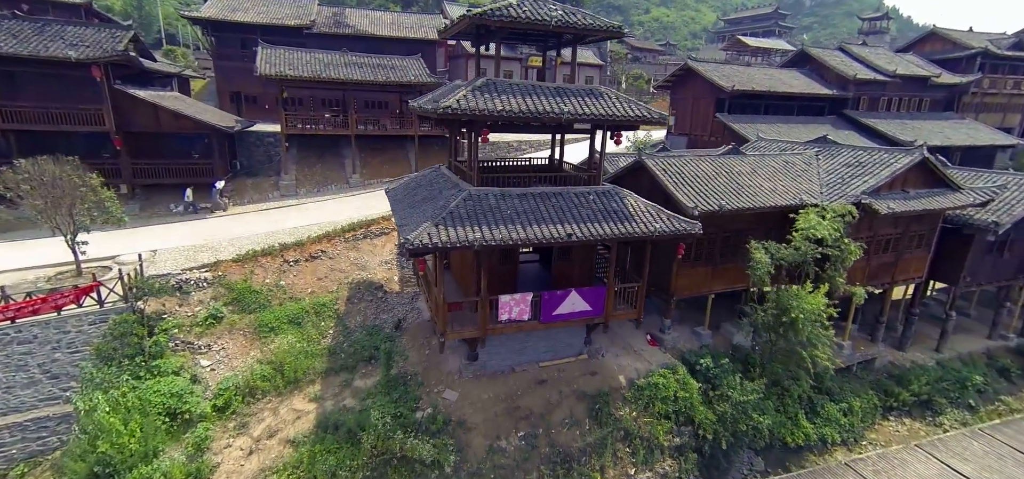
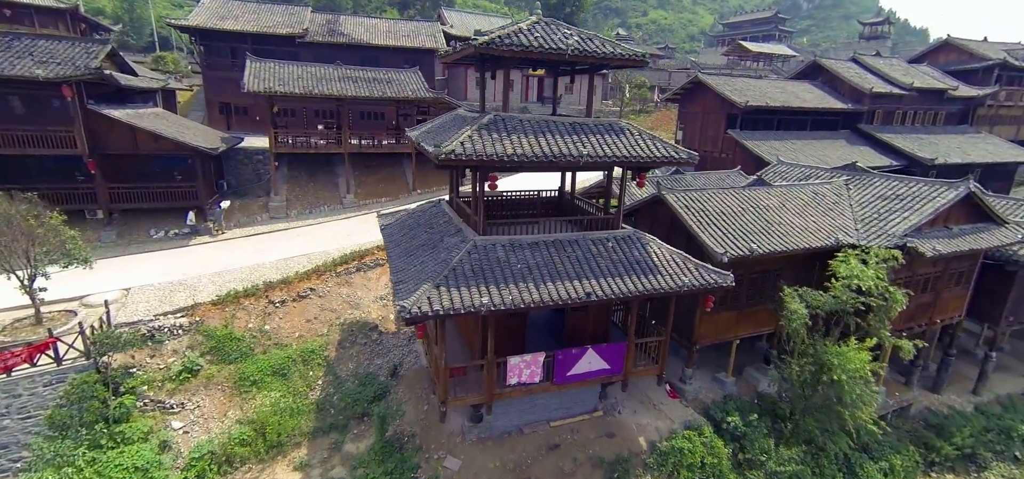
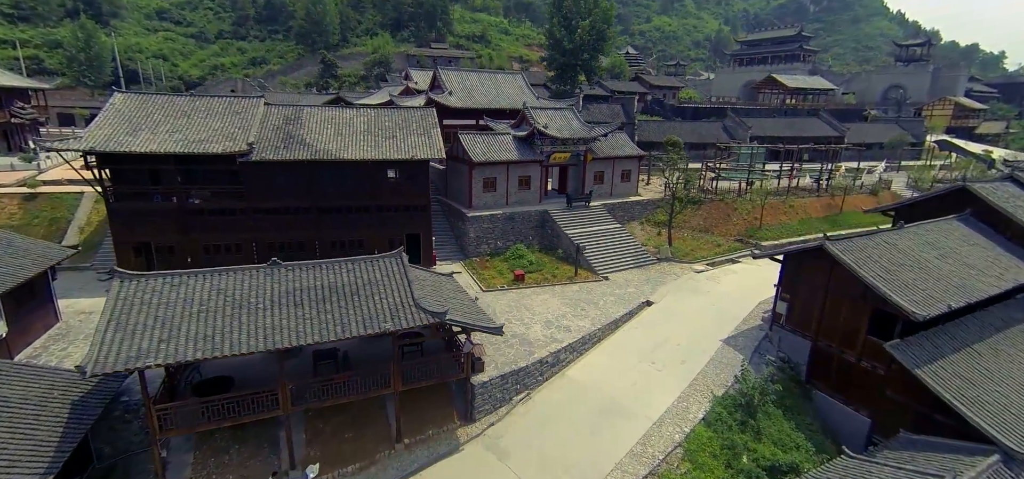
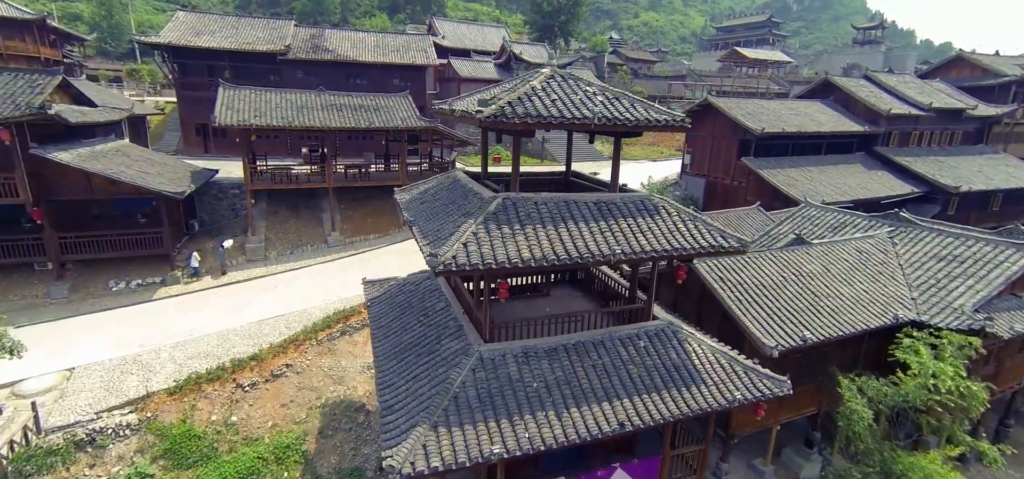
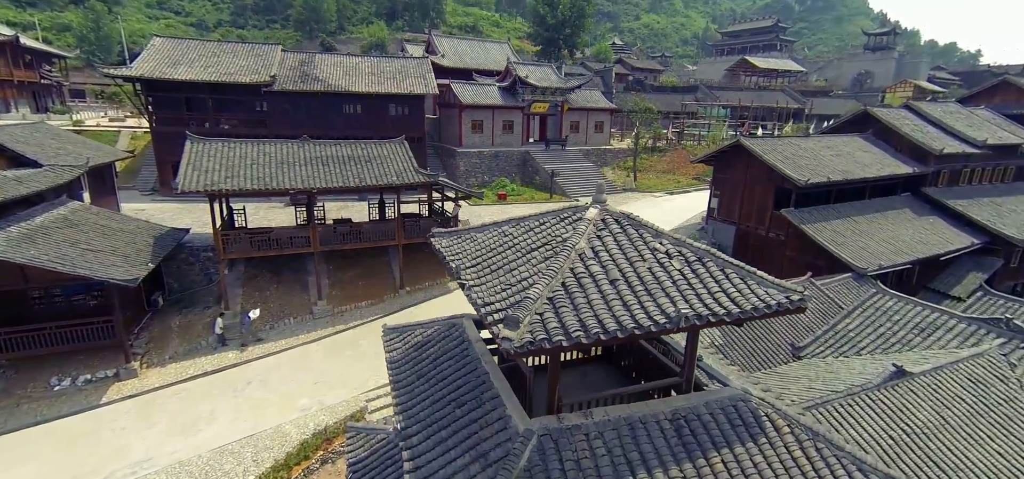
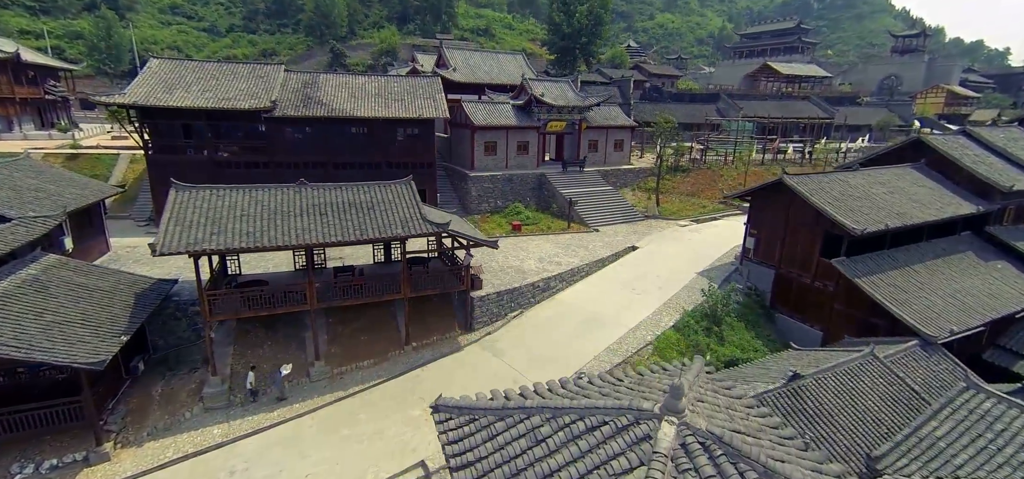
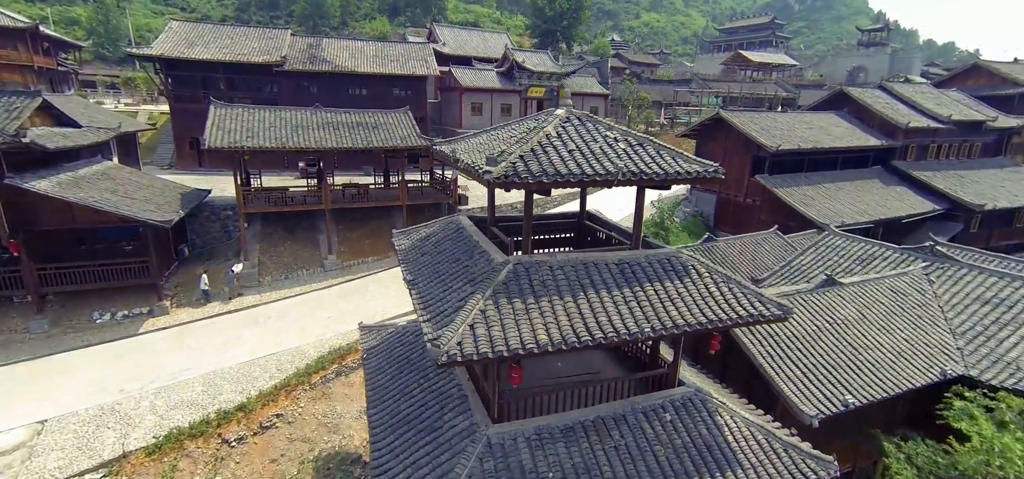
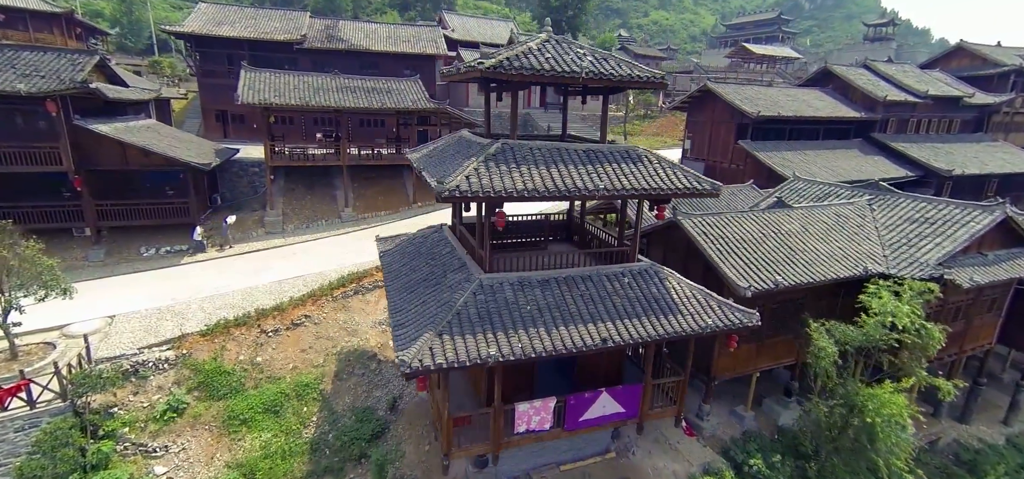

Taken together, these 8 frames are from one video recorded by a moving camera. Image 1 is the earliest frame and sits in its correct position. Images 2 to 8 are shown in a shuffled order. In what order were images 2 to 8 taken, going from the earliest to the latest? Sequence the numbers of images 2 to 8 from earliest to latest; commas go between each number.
2, 8, 4, 7, 5, 6, 3
